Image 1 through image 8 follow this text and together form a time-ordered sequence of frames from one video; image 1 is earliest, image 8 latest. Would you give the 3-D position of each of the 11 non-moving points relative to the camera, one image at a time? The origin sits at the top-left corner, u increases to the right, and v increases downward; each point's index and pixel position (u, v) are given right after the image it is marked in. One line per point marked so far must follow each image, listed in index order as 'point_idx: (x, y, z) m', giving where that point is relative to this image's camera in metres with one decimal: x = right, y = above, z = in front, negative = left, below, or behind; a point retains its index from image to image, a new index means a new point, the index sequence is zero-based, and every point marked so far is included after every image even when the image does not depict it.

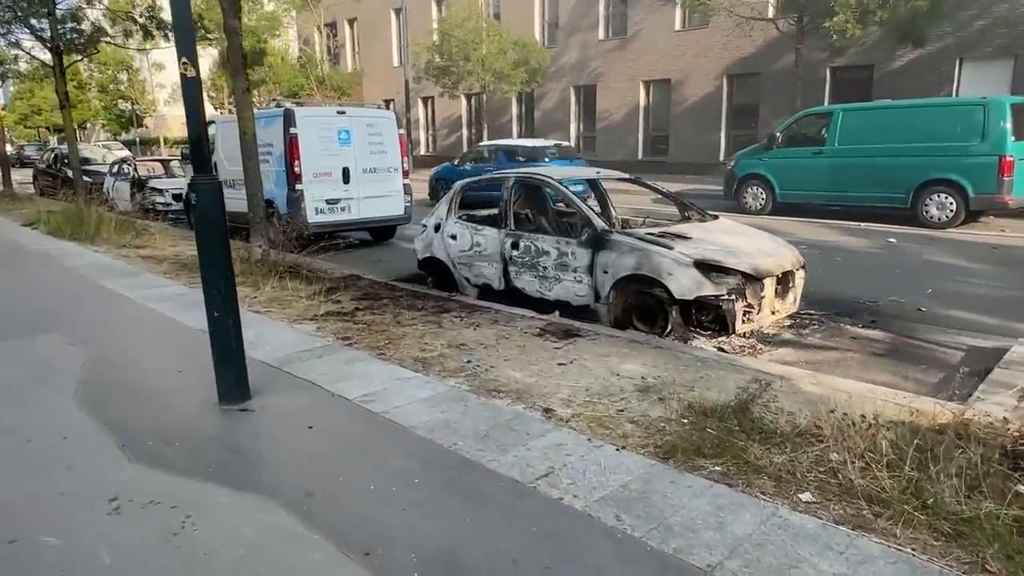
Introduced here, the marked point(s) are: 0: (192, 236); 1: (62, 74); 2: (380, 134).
0: (-5.9, +0.9, +12.5) m
1: (-10.4, +4.9, +15.8) m
2: (-2.4, +2.8, +12.5) m
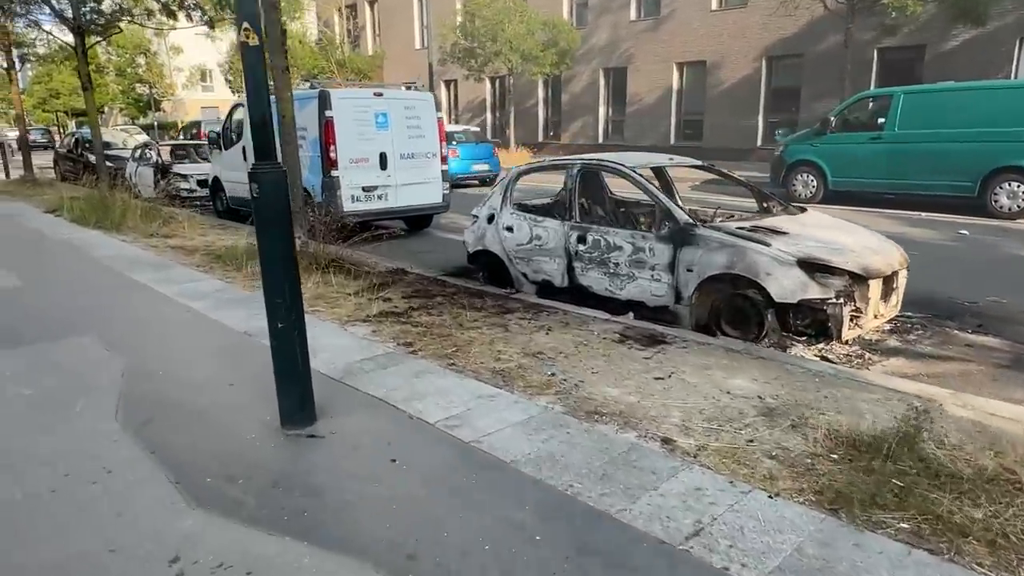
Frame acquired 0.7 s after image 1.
0: (-5.1, +1.1, +12.0) m
1: (-9.5, +5.2, +15.2) m
2: (-1.6, +3.0, +11.9) m
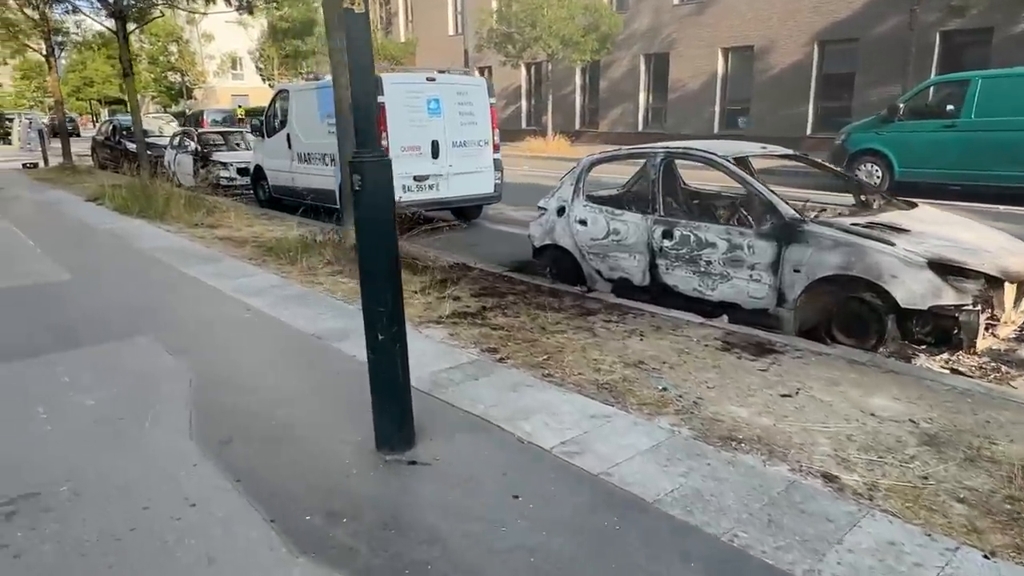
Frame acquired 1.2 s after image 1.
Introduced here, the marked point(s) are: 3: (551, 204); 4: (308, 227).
0: (-4.2, +1.2, +11.6) m
1: (-8.5, +5.4, +14.9) m
2: (-0.7, +3.1, +11.3) m
3: (+0.4, +1.0, +7.8) m
4: (-3.1, +0.8, +10.2) m
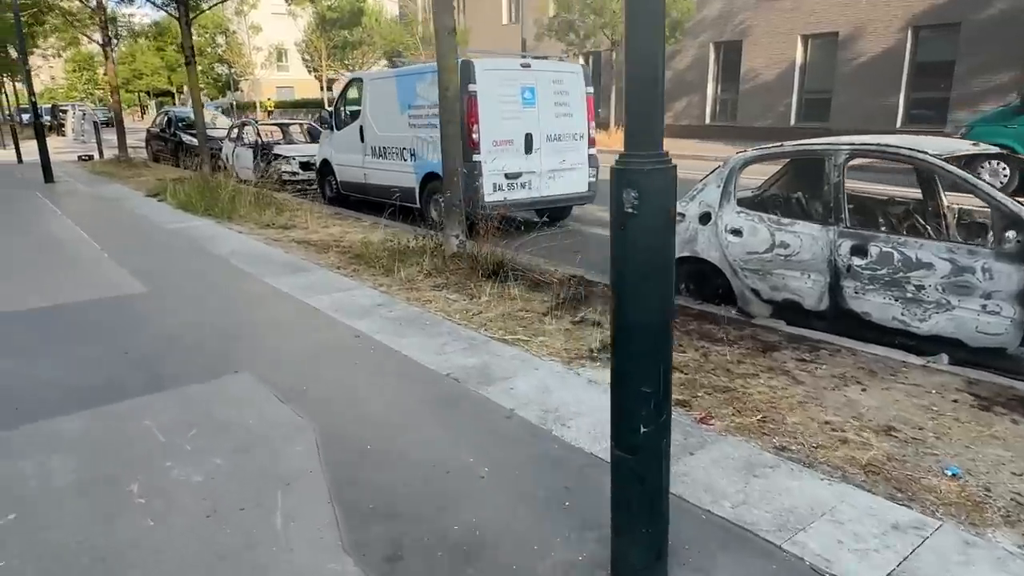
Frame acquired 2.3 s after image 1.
0: (-2.7, +1.1, +10.6) m
1: (-6.7, +5.4, +14.2) m
2: (+0.8, +2.9, +10.2) m
3: (+1.7, +0.8, +6.6) m
4: (-1.6, +0.7, +9.2) m
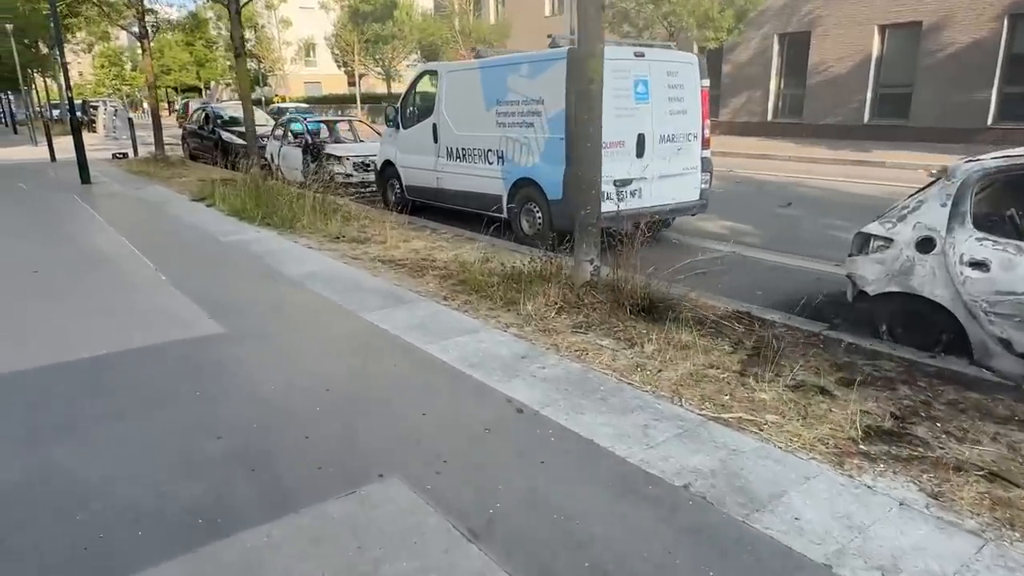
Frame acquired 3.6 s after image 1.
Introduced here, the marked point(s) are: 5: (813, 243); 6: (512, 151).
0: (-1.3, +0.8, +9.4) m
1: (-5.2, +5.2, +13.0) m
2: (+2.2, +2.6, +8.8) m
3: (+3.0, +0.4, +5.2) m
4: (-0.3, +0.4, +7.9) m
5: (+4.1, +0.6, +9.3) m
6: (0.0, +1.8, +8.9) m
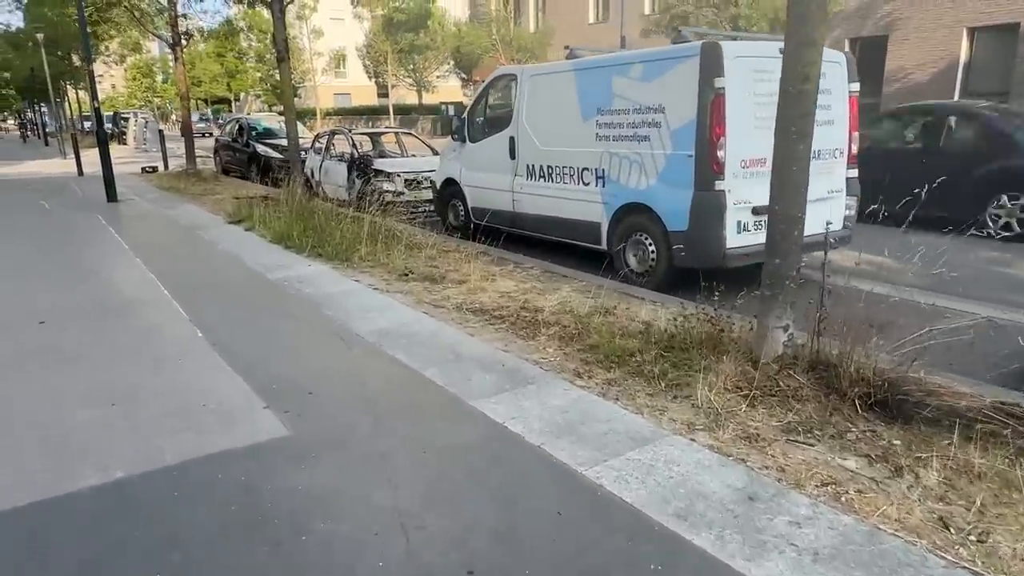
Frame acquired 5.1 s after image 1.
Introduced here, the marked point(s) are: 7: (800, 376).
0: (-0.1, +0.3, +7.8) m
1: (-3.9, +4.6, +11.6) m
2: (+3.3, +2.1, +7.2) m
3: (+4.0, -0.1, +3.5) m
4: (+0.8, -0.1, +6.3) m
5: (+5.2, +0.1, +7.5) m
6: (+1.2, +1.3, +7.3) m
7: (+1.8, -0.5, +4.2) m
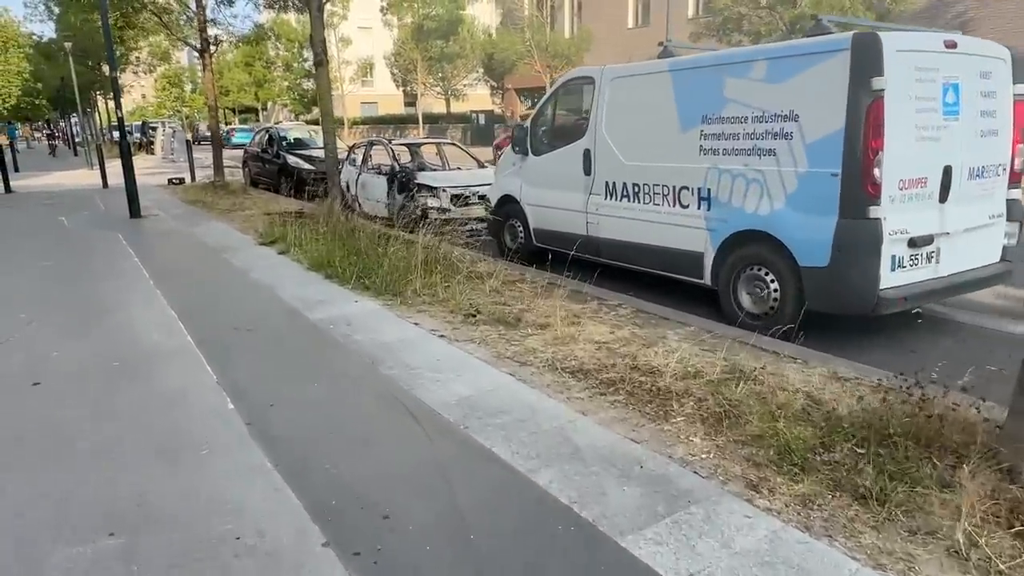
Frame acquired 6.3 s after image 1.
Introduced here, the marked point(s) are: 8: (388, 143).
0: (+0.7, -0.1, +6.6) m
1: (-3.0, +4.2, +10.5) m
2: (+4.1, +1.7, +5.8) m
3: (+4.7, -0.4, +2.1) m
4: (+1.5, -0.5, +5.0) m
5: (+6.0, -0.4, +6.1) m
6: (+1.9, +0.8, +6.1) m
7: (+2.5, -0.9, +2.9) m
8: (-2.4, +2.7, +12.9) m
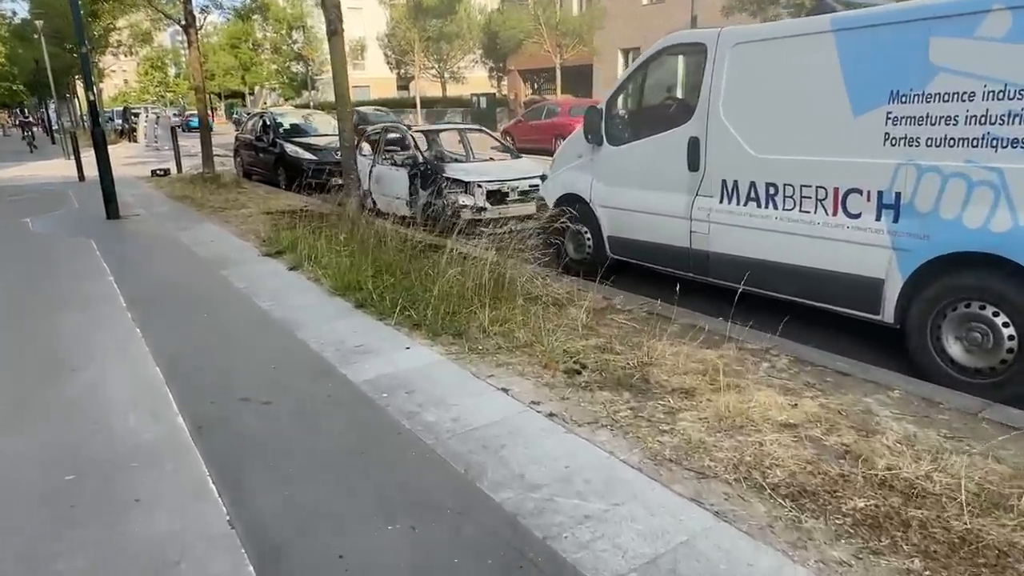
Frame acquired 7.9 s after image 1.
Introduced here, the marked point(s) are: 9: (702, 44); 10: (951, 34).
0: (+1.4, -0.4, +4.8) m
1: (-2.3, +4.0, +8.6) m
2: (+4.9, +1.4, +4.1) m
3: (+5.5, -0.8, +0.5) m
4: (+2.3, -0.8, +3.3) m
5: (+6.8, -0.6, +4.5) m
6: (+2.7, +0.6, +4.3) m
7: (+3.3, -1.2, +1.2) m
8: (-1.7, +2.6, +11.1) m
9: (+1.6, +2.1, +5.9) m
10: (+2.7, +1.6, +4.2) m
